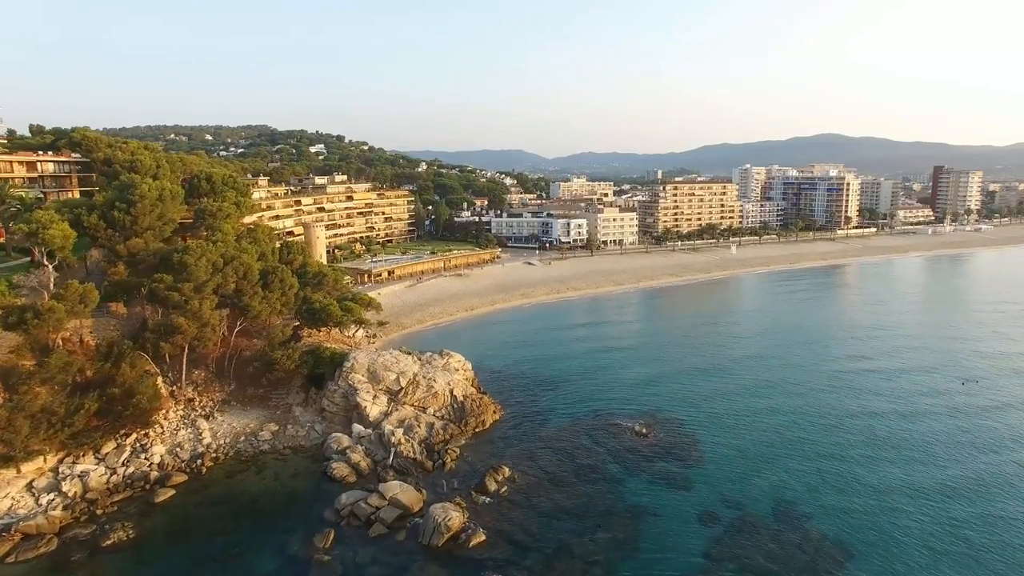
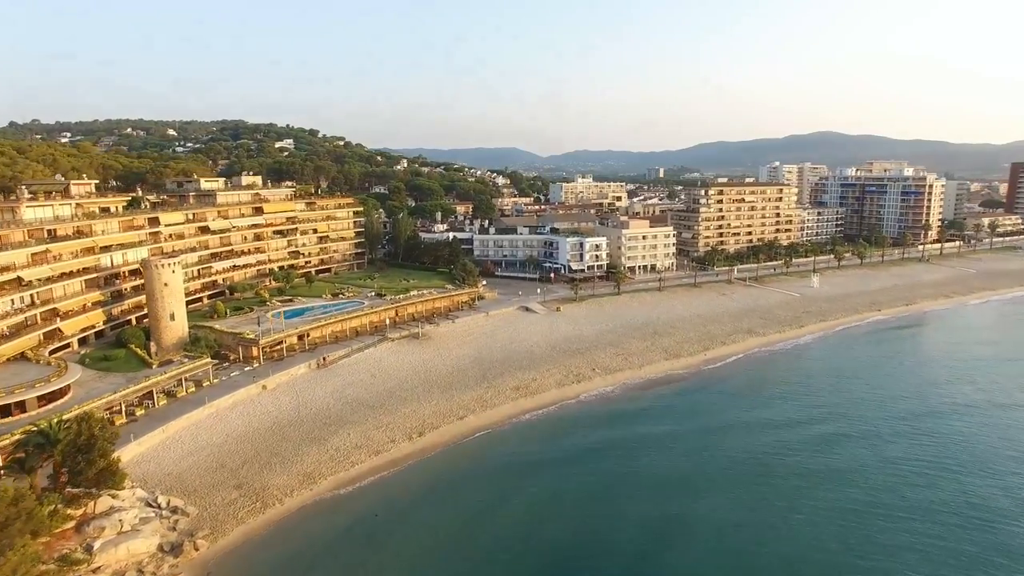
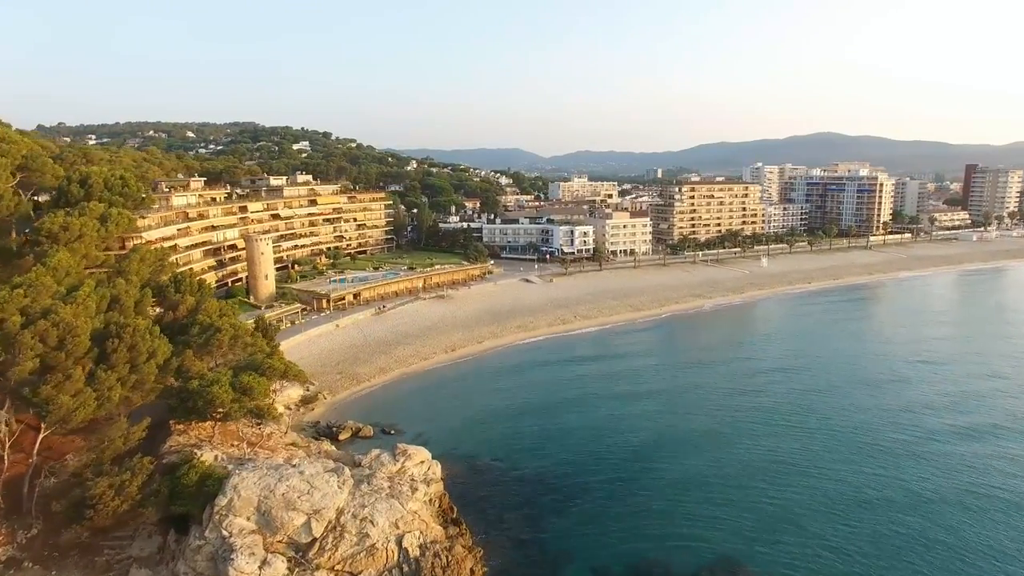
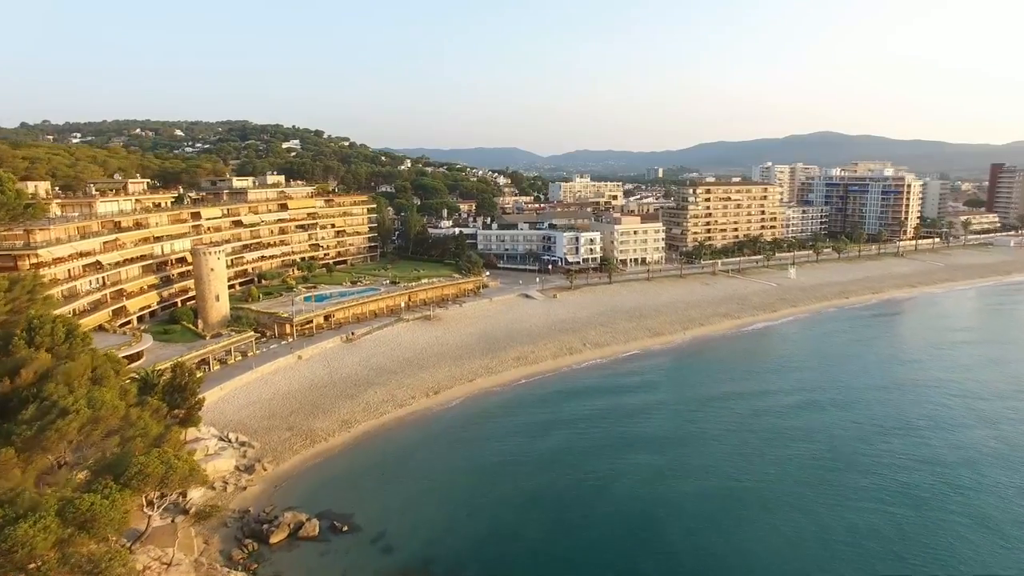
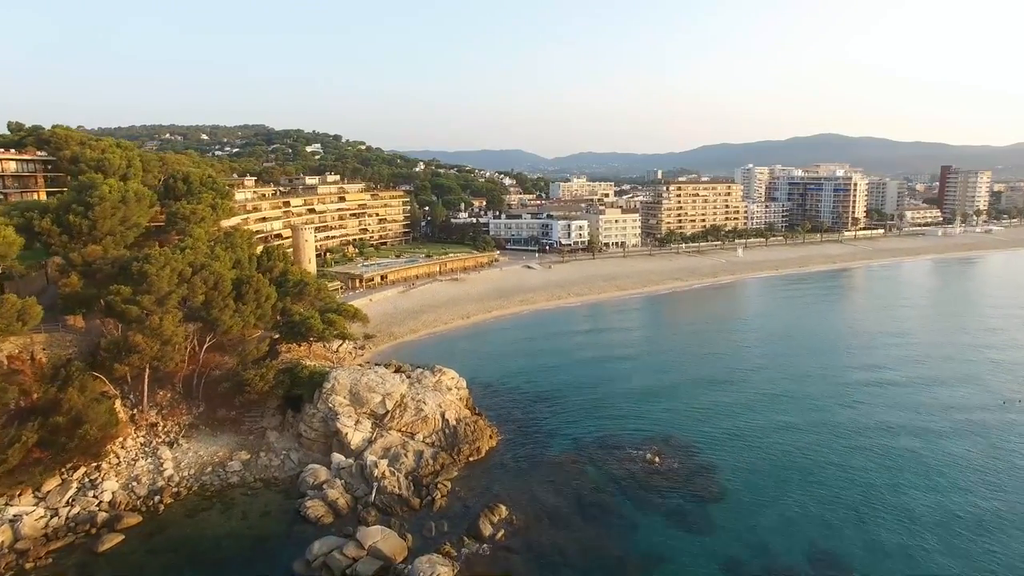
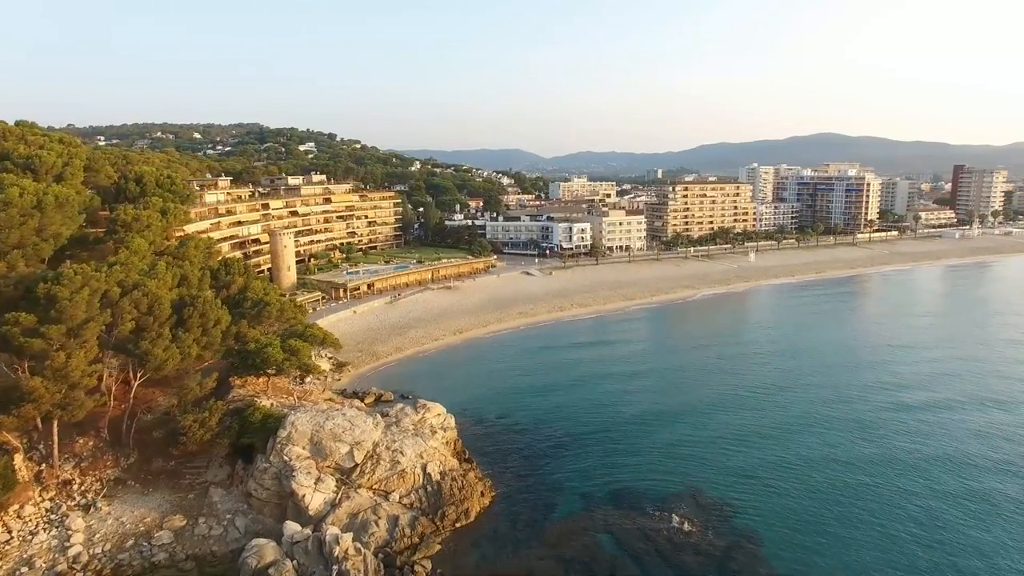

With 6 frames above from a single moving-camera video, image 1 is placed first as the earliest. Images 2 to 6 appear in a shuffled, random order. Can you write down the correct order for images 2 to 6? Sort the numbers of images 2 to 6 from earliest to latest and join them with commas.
5, 6, 3, 4, 2
